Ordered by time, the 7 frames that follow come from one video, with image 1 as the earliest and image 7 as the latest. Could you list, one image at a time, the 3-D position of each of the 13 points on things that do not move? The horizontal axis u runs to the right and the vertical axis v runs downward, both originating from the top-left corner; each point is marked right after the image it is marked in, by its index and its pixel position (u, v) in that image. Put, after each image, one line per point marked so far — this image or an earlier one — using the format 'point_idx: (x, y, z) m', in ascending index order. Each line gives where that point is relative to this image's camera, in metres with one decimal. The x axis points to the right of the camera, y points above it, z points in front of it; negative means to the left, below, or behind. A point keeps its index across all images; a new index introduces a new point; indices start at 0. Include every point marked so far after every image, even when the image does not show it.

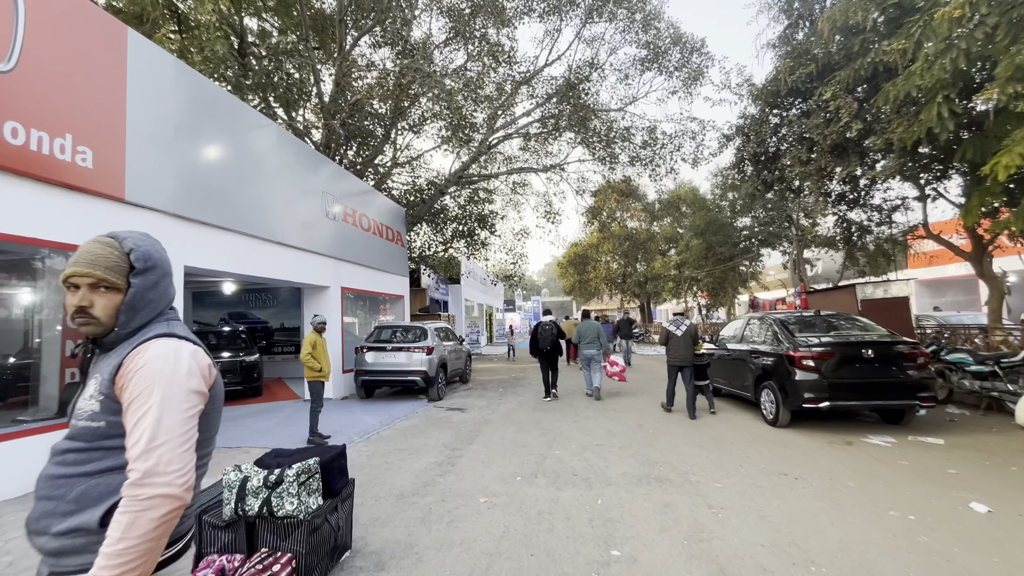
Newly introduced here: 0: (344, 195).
0: (-4.8, +2.7, +13.0) m
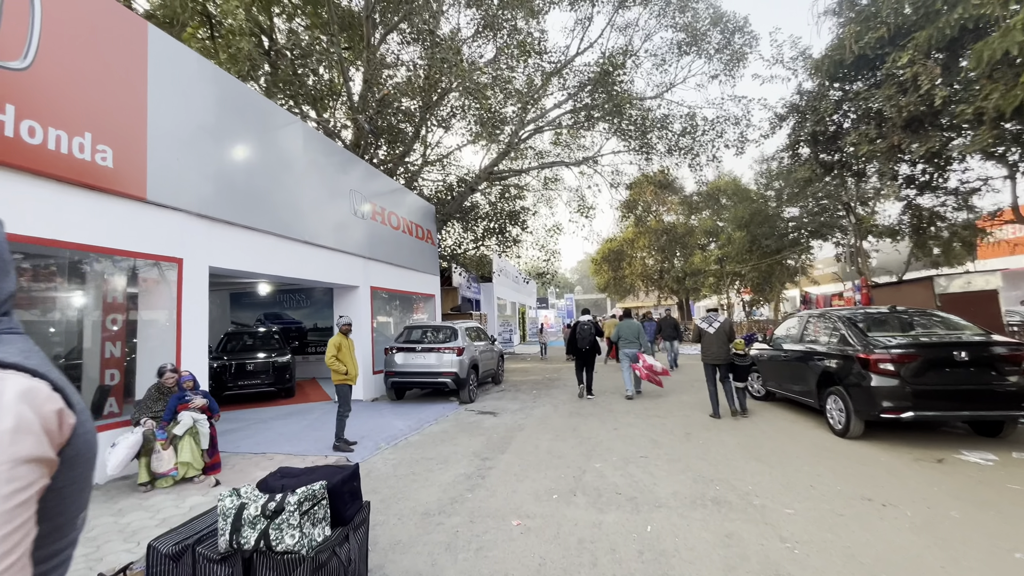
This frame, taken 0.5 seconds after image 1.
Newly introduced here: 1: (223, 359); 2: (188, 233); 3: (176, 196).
0: (-3.9, +2.7, +12.8) m
1: (-7.1, -1.8, +11.2) m
2: (-4.8, +0.8, +6.7) m
3: (-4.8, +1.3, +6.5) m
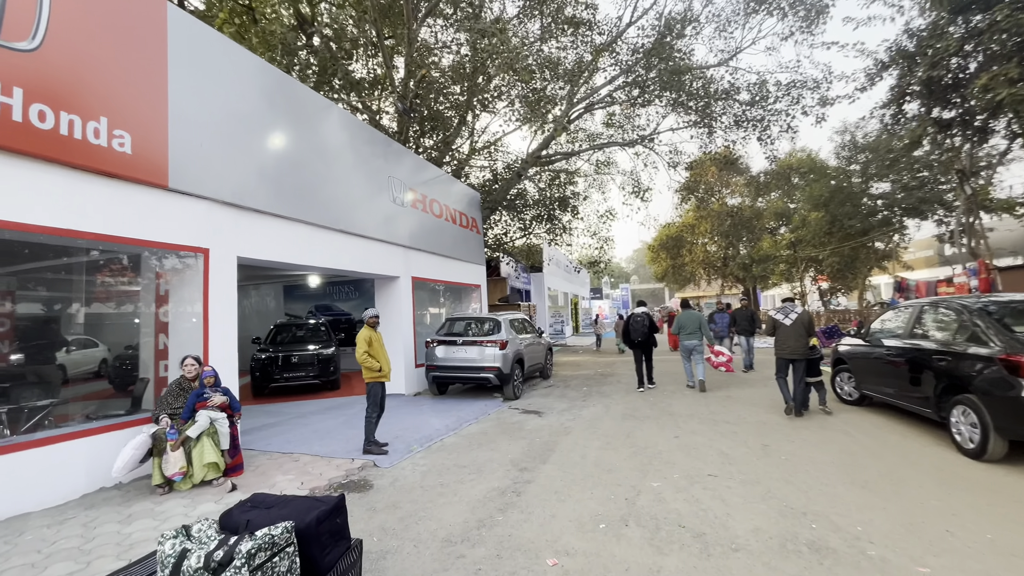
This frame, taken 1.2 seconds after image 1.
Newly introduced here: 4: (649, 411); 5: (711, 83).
0: (-2.7, +2.9, +12.4) m
1: (-6.0, -1.6, +11.3) m
2: (-4.2, +0.9, +6.5) m
3: (-4.3, +1.4, +6.3) m
4: (+2.3, -2.1, +7.7) m
5: (+7.1, +7.3, +16.1) m
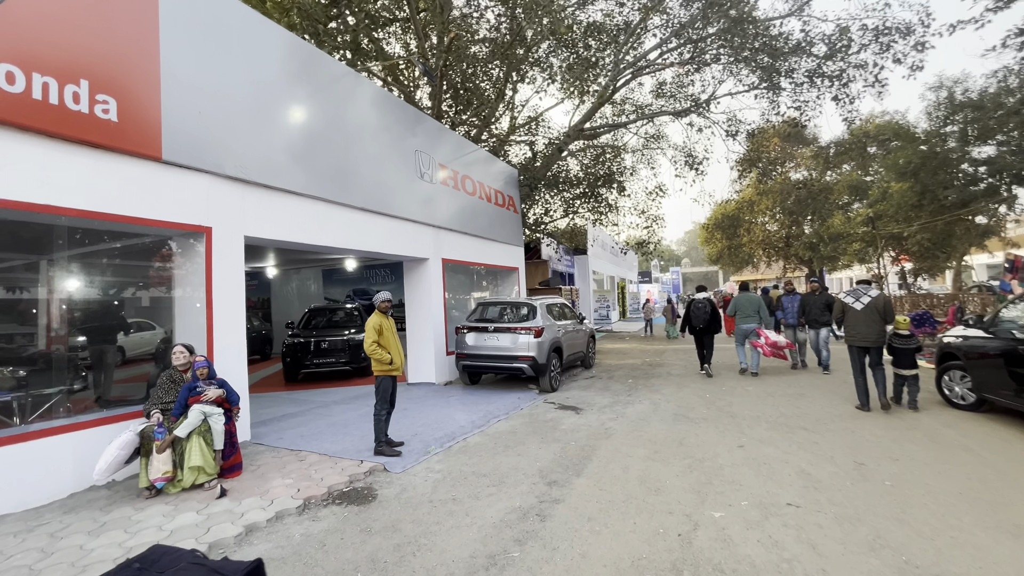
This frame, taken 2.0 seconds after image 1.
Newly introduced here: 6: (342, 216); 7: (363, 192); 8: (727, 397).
0: (-1.7, +3.4, +11.6) m
1: (-5.1, -1.2, +11.0) m
2: (-3.8, +1.2, +6.0) m
3: (-3.9, +1.7, +5.7) m
4: (+2.8, -1.8, +6.6) m
5: (+8.3, +7.9, +14.2) m
6: (-3.1, +1.3, +8.1) m
7: (-2.8, +1.8, +8.6) m
8: (+3.5, -1.8, +7.5) m
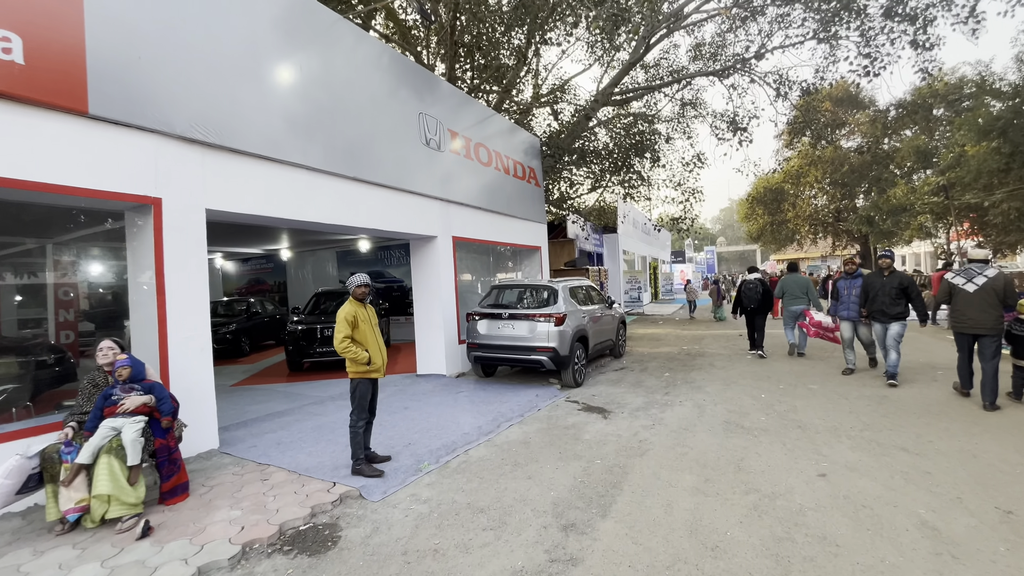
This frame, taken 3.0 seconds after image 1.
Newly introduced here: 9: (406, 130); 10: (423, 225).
0: (-1.2, +3.8, +10.4) m
1: (-4.6, -0.8, +10.2) m
2: (-3.7, +1.4, +5.0) m
3: (-3.8, +1.8, +4.8) m
4: (+3.0, -1.5, +5.4) m
5: (+8.9, +8.5, +12.2) m
6: (-2.8, +1.6, +7.1) m
7: (-2.6, +2.1, +7.5) m
8: (+3.7, -1.5, +6.2) m
9: (-2.2, +3.0, +8.5) m
10: (-1.8, +1.3, +8.8) m
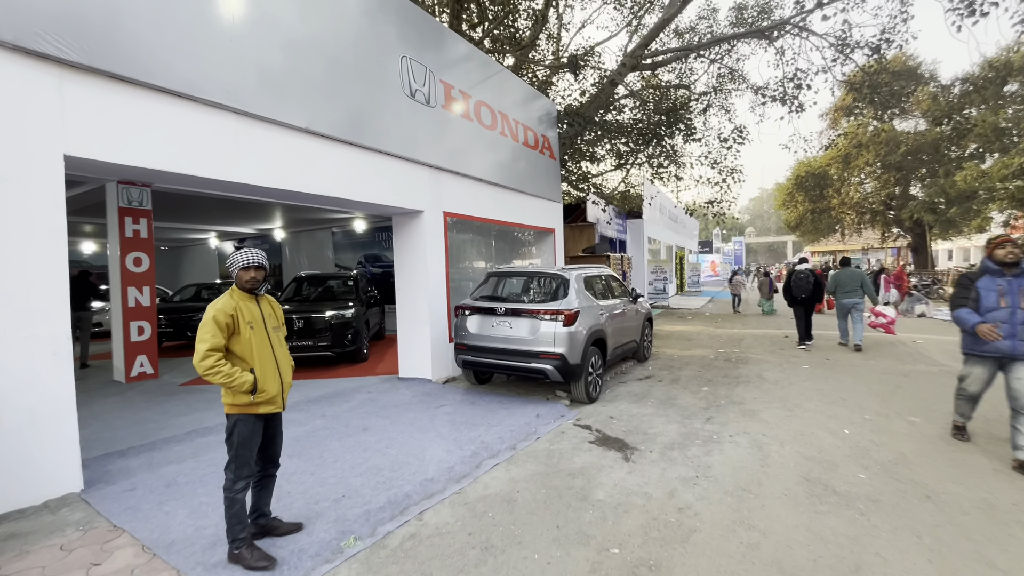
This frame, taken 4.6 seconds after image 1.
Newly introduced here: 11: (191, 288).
0: (-1.1, +4.1, +8.7) m
1: (-4.5, -0.4, +8.8) m
2: (-3.8, +1.5, +3.5) m
3: (-3.9, +2.0, +3.3) m
4: (+2.8, -1.5, +3.7) m
5: (+9.2, +8.6, +9.9) m
6: (-2.8, +1.8, +5.5) m
7: (-2.6, +2.3, +5.9) m
8: (+3.6, -1.5, +4.4) m
9: (-2.1, +3.3, +6.9) m
10: (-1.7, +1.5, +7.2) m
11: (-9.1, 0.0, +13.0) m
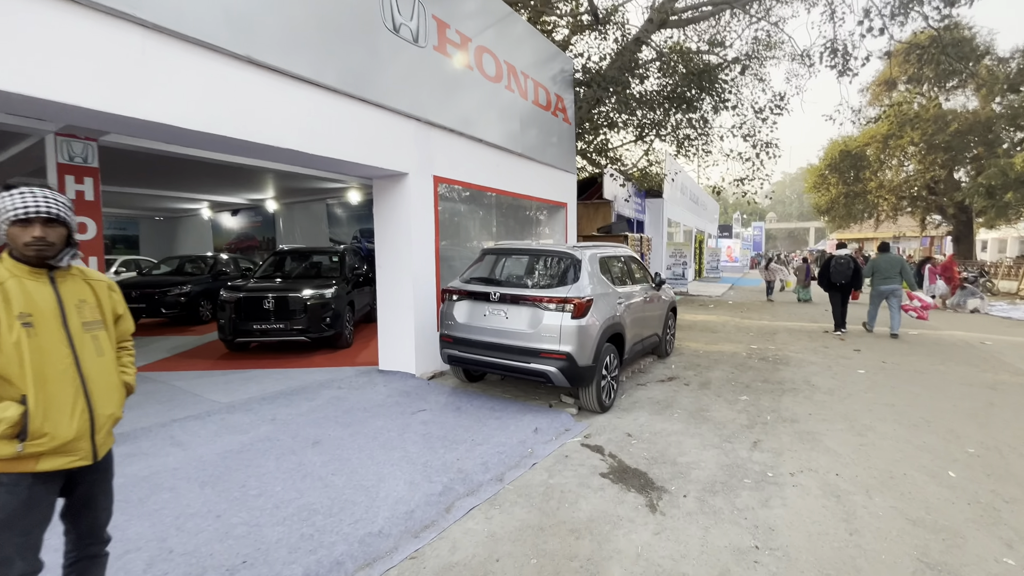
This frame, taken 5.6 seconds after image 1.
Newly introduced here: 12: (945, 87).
0: (-0.9, +4.4, +7.4) m
1: (-4.5, 0.0, +7.7) m
2: (-3.9, +1.7, +2.4) m
3: (-4.0, +2.2, +2.1) m
4: (+2.7, -1.5, +2.5) m
5: (+9.5, +8.7, +8.1) m
6: (-2.8, +2.0, +4.3) m
7: (-2.5, +2.6, +4.7) m
8: (+3.5, -1.4, +3.2) m
9: (-2.0, +3.5, +5.6) m
10: (-1.7, +1.8, +6.0) m
11: (-9.0, +0.7, +12.1) m
12: (+17.6, +8.3, +18.5) m
